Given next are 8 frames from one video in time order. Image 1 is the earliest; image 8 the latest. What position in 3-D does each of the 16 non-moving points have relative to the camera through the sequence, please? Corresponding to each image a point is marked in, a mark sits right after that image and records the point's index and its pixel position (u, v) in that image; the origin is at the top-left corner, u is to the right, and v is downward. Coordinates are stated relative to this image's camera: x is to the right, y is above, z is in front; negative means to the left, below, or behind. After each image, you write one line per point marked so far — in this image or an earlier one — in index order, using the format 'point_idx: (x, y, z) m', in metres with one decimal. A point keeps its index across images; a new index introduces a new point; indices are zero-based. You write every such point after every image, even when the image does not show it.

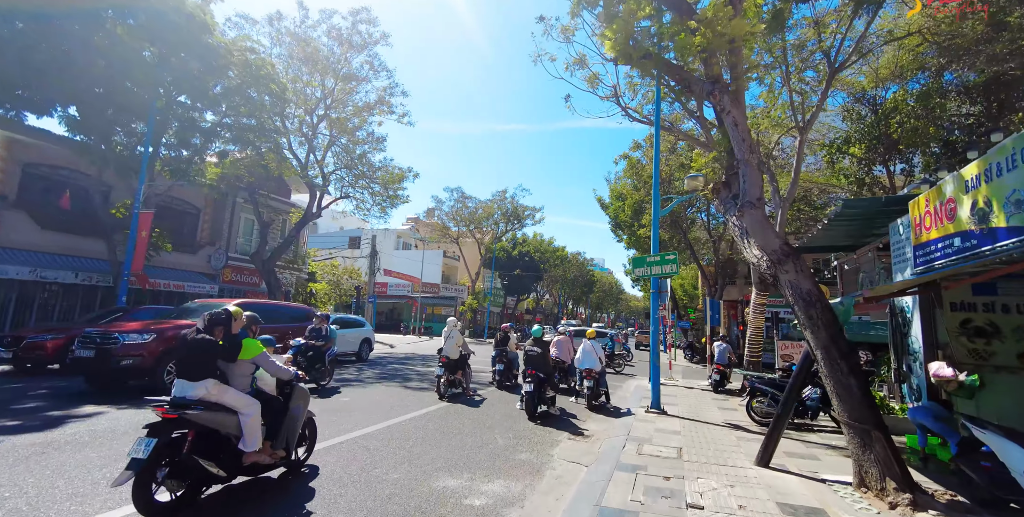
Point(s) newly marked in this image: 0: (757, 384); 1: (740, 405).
0: (+4.1, -2.1, +7.5) m
1: (+4.8, -3.1, +9.4) m
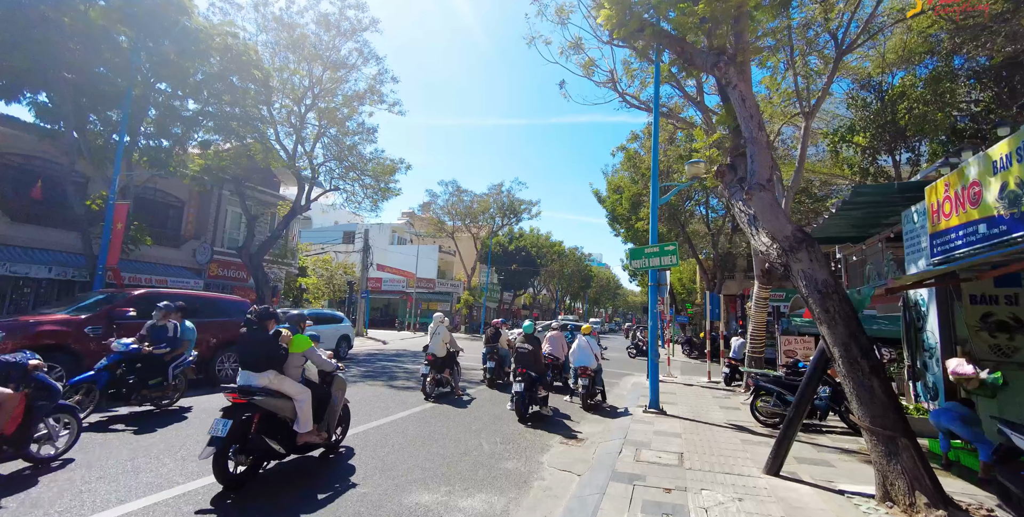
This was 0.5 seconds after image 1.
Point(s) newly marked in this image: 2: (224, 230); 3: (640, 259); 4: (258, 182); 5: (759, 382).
0: (+4.0, -2.0, +7.0) m
1: (+4.7, -2.9, +9.0) m
2: (-12.0, +1.2, +18.4) m
3: (+2.4, 0.0, +8.3) m
4: (-11.2, +3.4, +19.2) m
5: (+4.0, -2.0, +7.1) m
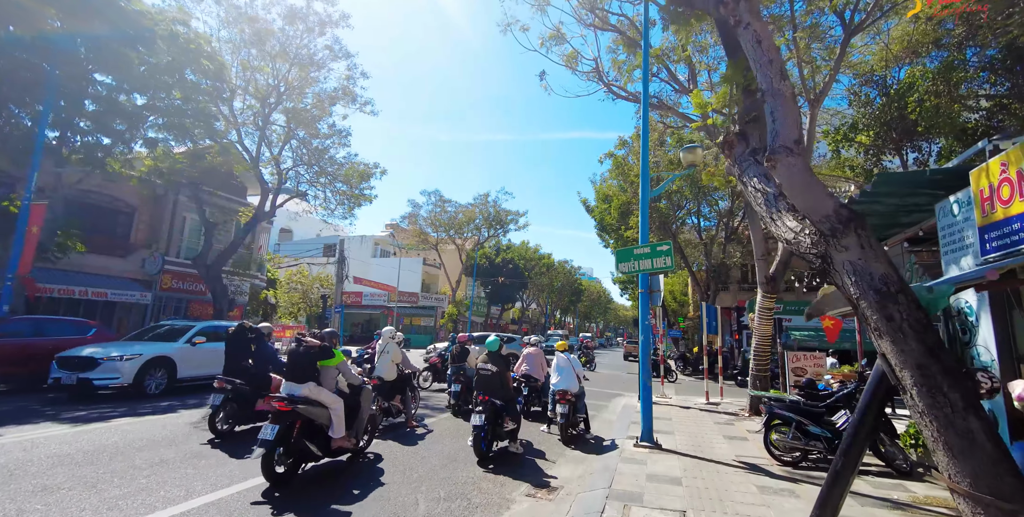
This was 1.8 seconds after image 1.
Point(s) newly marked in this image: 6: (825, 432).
0: (+3.5, -2.0, +5.8) m
1: (+4.1, -3.0, +7.7) m
2: (-12.7, +0.7, +16.9) m
3: (+1.8, -0.1, +7.1) m
4: (-12.0, +3.0, +17.8) m
5: (+3.4, -2.0, +5.8) m
6: (+3.9, -2.2, +5.5) m
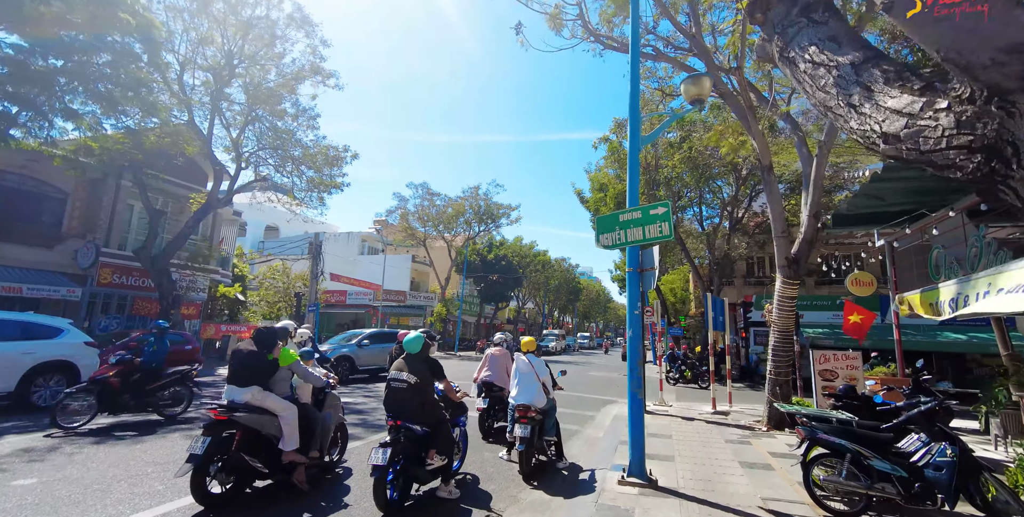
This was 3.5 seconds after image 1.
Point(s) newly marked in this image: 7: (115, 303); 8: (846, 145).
0: (+2.8, -1.6, +4.0) m
1: (+3.5, -2.6, +5.9) m
2: (-13.4, +1.0, +15.2) m
3: (+1.2, +0.3, +5.3) m
4: (-12.6, +3.2, +16.1) m
5: (+2.8, -1.6, +4.0) m
6: (+3.2, -1.8, +3.7) m
7: (-13.3, -1.5, +14.8) m
8: (+9.6, +3.3, +12.7) m
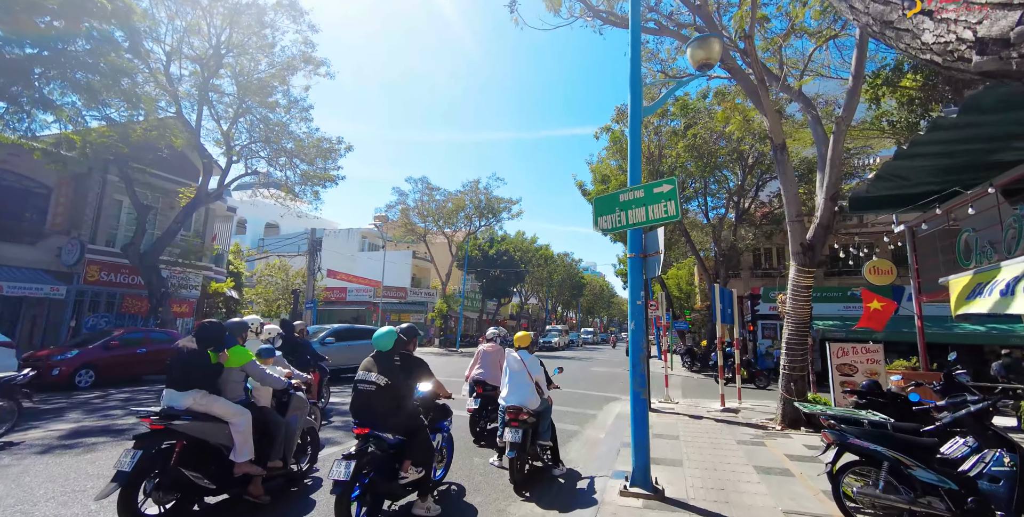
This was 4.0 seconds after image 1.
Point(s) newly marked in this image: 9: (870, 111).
0: (+2.7, -1.4, +3.5) m
1: (+3.4, -2.4, +5.4) m
2: (-13.4, +1.1, +14.8) m
3: (+1.1, +0.5, +4.8) m
4: (-12.7, +3.3, +15.6) m
5: (+2.7, -1.4, +3.5) m
6: (+3.1, -1.6, +3.2) m
7: (-13.3, -1.4, +14.4) m
8: (+9.5, +3.6, +12.1) m
9: (+10.8, +4.5, +13.4) m
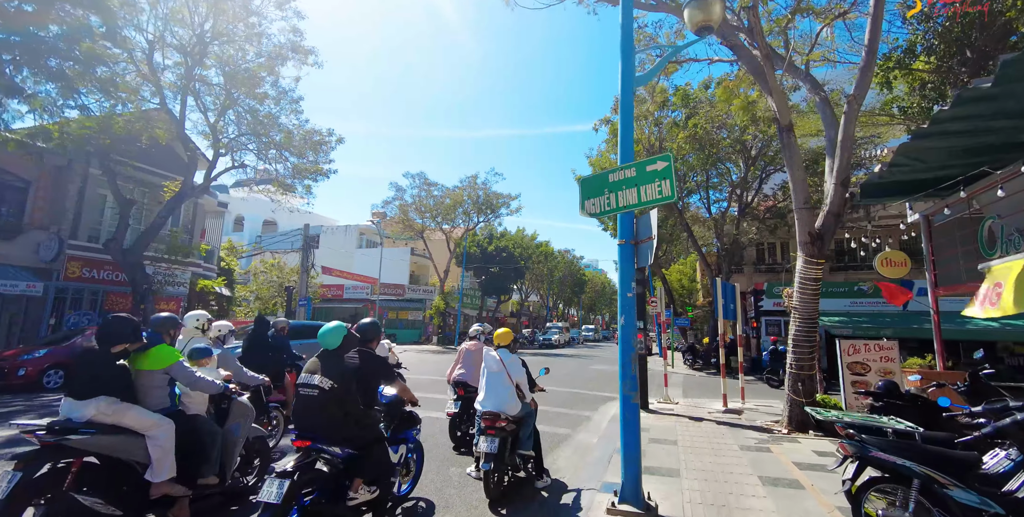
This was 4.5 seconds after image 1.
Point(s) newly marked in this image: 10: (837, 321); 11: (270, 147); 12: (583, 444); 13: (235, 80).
0: (+2.5, -1.3, +3.0) m
1: (+3.2, -2.3, +4.9) m
2: (-13.6, +1.2, +14.3) m
3: (+0.8, +0.6, +4.3) m
4: (-12.9, +3.5, +15.2) m
5: (+2.5, -1.3, +3.0) m
6: (+2.9, -1.5, +2.7) m
7: (-13.5, -1.3, +14.0) m
8: (+9.3, +3.8, +11.6) m
9: (+10.6, +4.7, +12.8) m
10: (+10.8, -2.1, +14.7) m
11: (-9.5, +4.4, +17.4) m
12: (+1.0, -2.6, +6.2) m
13: (-9.9, +6.4, +15.8) m
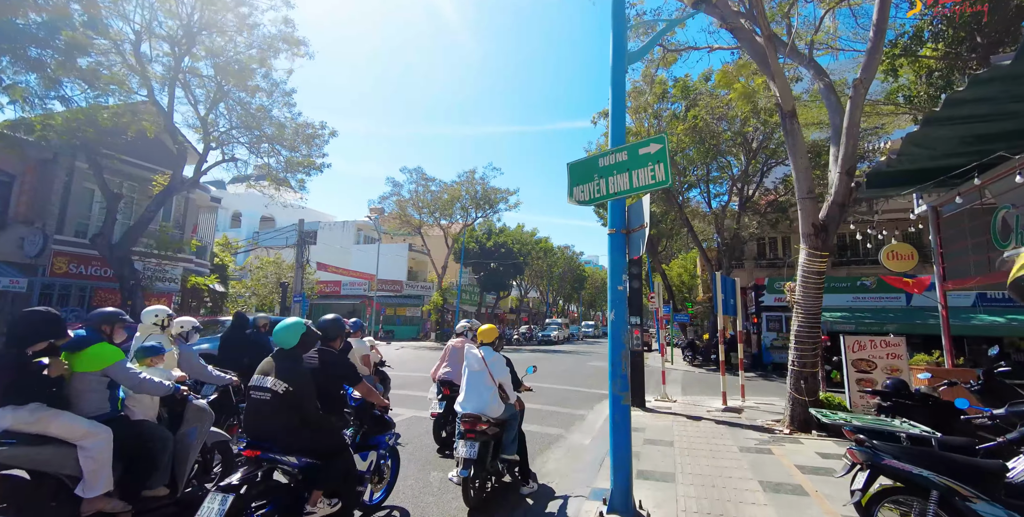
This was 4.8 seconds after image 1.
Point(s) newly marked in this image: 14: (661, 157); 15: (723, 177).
0: (+2.3, -1.2, +2.7) m
1: (+3.0, -2.2, +4.6) m
2: (-13.7, +1.4, +14.0) m
3: (+0.7, +0.7, +4.0) m
4: (-13.0, +3.6, +14.9) m
5: (+2.3, -1.2, +2.7) m
6: (+2.7, -1.4, +2.4) m
7: (-13.6, -1.1, +13.8) m
8: (+9.2, +3.9, +11.2) m
9: (+10.5, +4.9, +12.5) m
10: (+10.7, -1.9, +14.4) m
11: (-9.6, +4.5, +17.1) m
12: (+0.8, -2.5, +6.0) m
13: (-10.1, +6.6, +15.5) m
14: (+1.2, +0.8, +3.5) m
15: (+9.3, +3.6, +19.6) m
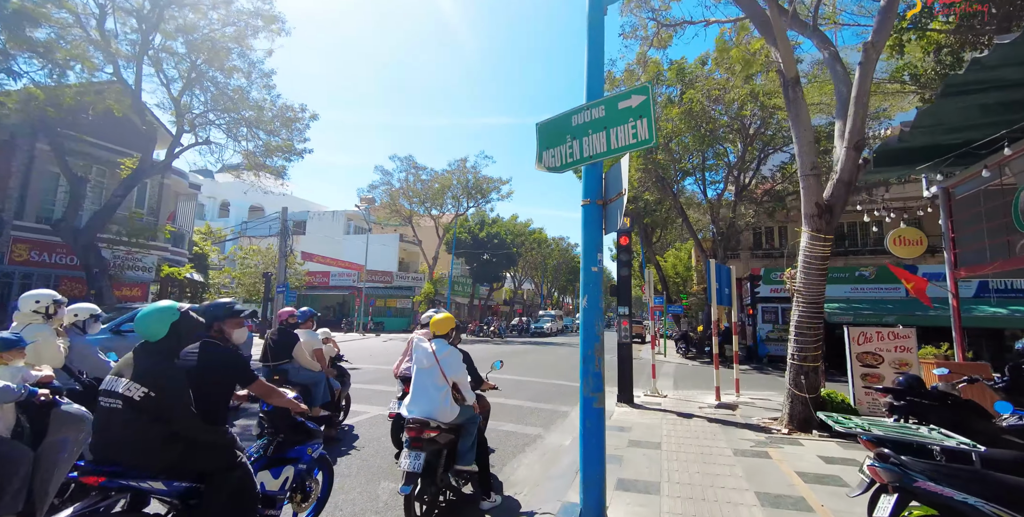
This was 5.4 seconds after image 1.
0: (+2.0, -1.1, +2.1) m
1: (+2.7, -2.0, +4.1) m
2: (-14.1, +1.8, +13.3) m
3: (+0.4, +0.8, +3.4) m
4: (-13.4, +4.0, +14.1) m
5: (+2.0, -1.1, +2.2) m
6: (+2.4, -1.3, +1.9) m
7: (-14.0, -0.7, +13.1) m
8: (+8.8, +4.2, +10.6) m
9: (+10.1, +5.2, +11.9) m
10: (+10.3, -1.5, +14.0) m
11: (-10.1, +5.0, +16.3) m
12: (+0.5, -2.3, +5.4) m
13: (-10.5, +7.0, +14.7) m
14: (+0.8, +1.0, +2.9) m
15: (+8.9, +4.1, +19.0) m
